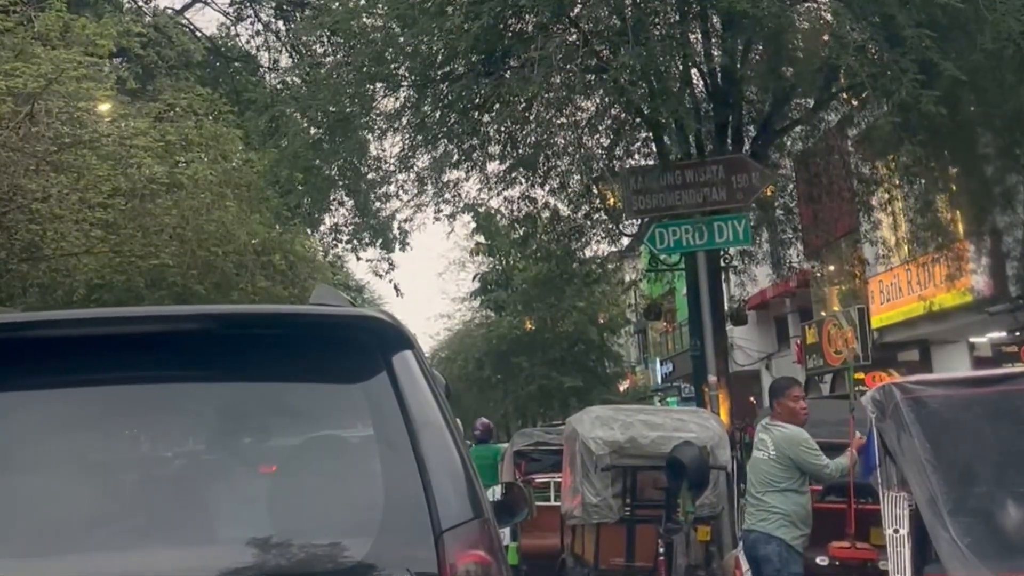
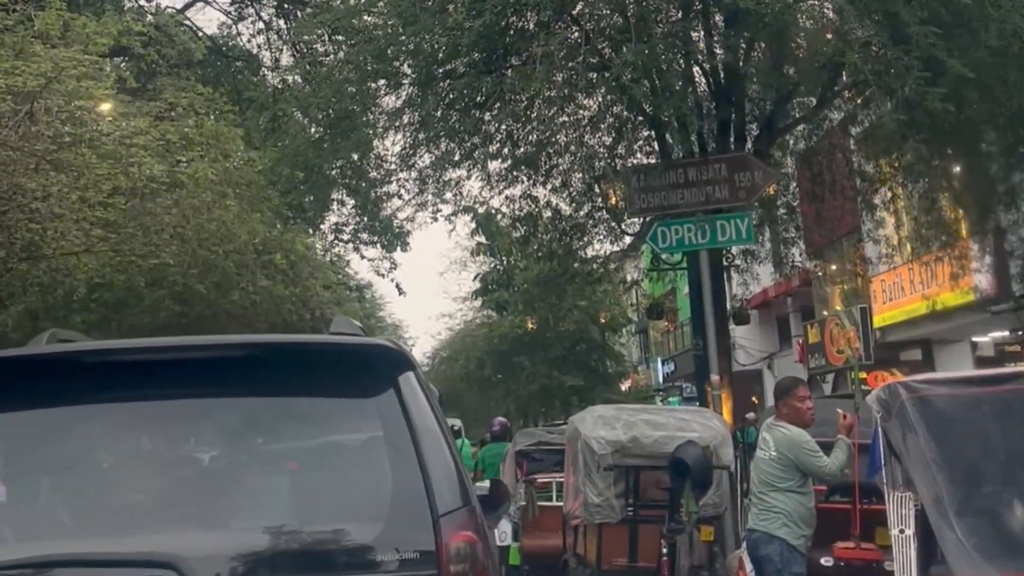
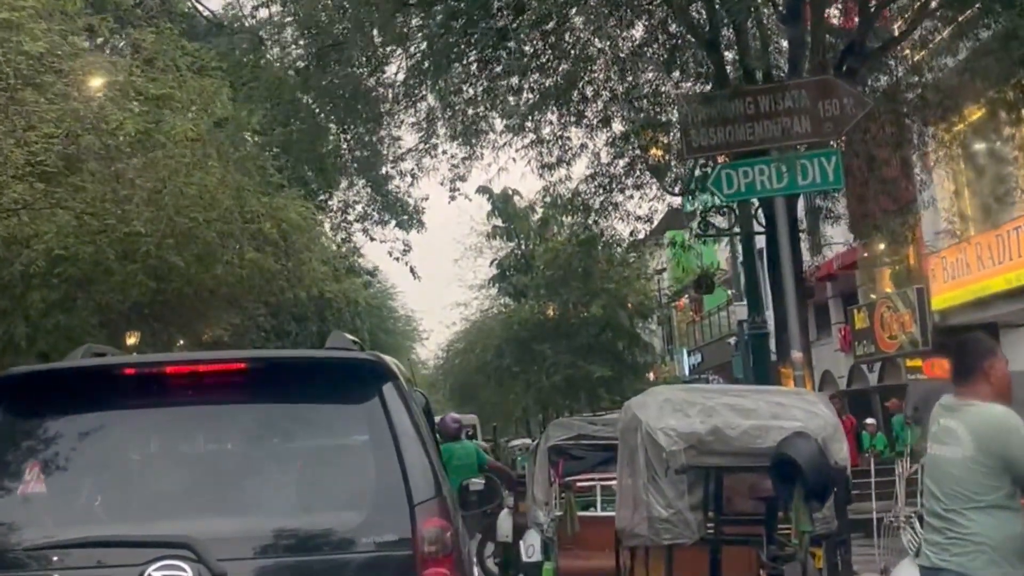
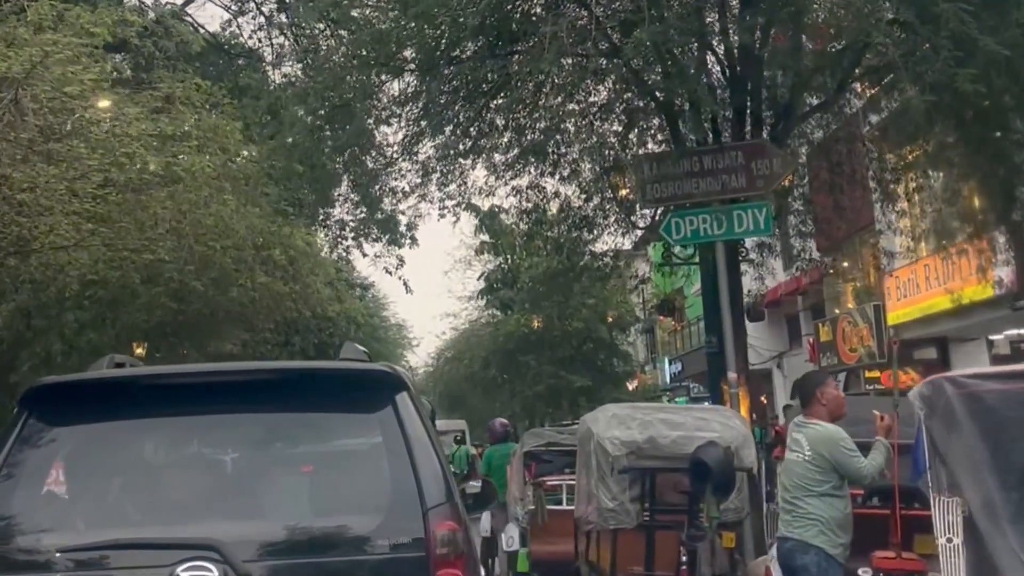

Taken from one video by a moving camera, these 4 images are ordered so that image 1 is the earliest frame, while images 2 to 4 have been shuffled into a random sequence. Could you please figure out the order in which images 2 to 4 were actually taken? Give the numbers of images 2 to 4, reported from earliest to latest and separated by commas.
2, 4, 3
